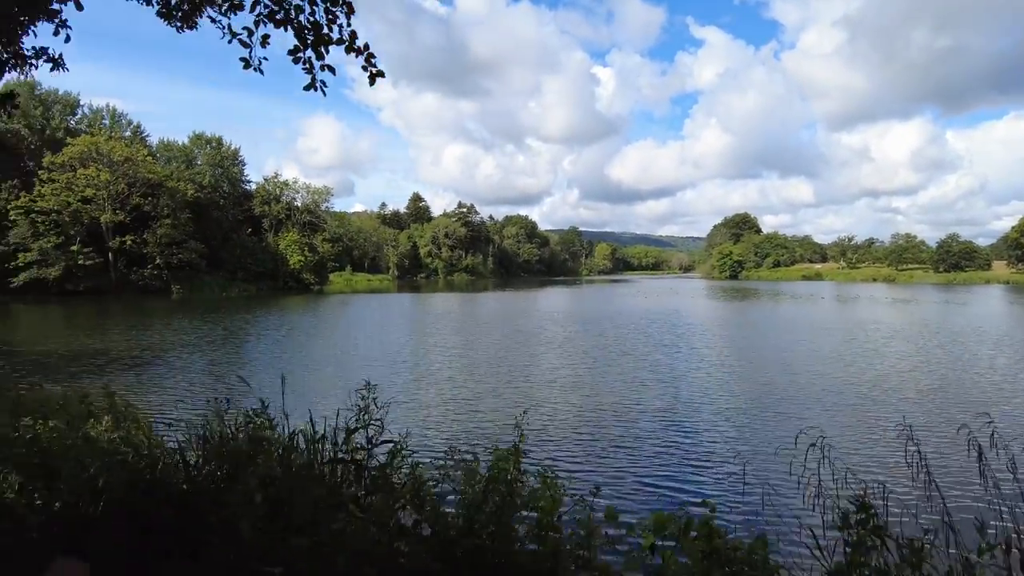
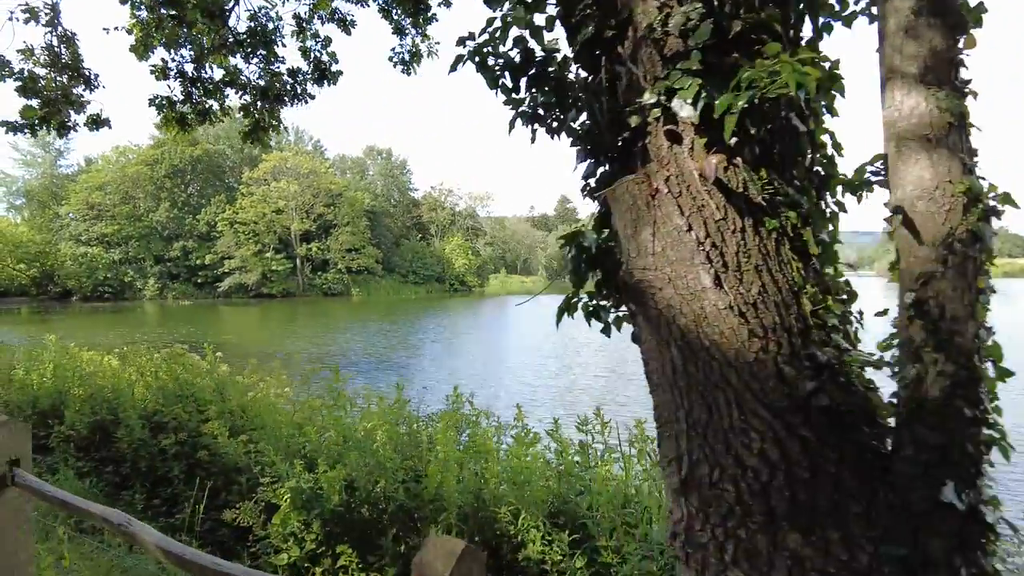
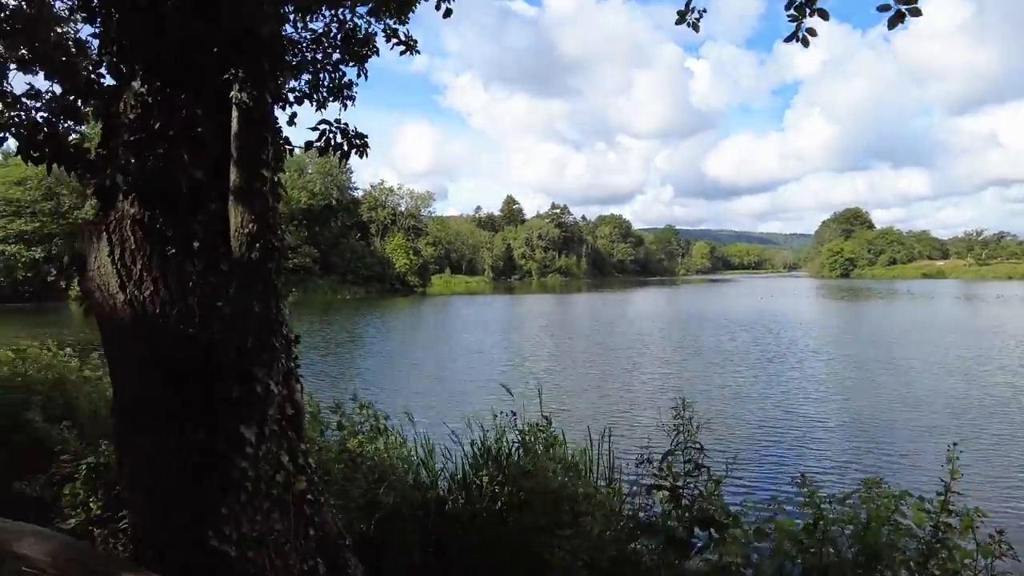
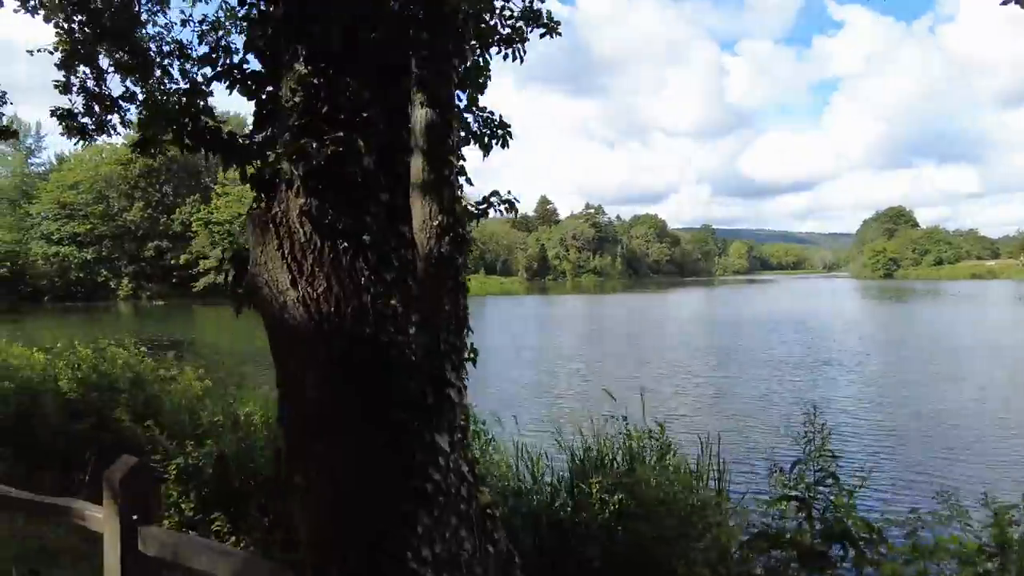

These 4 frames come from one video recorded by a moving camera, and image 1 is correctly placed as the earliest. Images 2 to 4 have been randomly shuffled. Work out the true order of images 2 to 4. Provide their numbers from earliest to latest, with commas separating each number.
3, 4, 2
